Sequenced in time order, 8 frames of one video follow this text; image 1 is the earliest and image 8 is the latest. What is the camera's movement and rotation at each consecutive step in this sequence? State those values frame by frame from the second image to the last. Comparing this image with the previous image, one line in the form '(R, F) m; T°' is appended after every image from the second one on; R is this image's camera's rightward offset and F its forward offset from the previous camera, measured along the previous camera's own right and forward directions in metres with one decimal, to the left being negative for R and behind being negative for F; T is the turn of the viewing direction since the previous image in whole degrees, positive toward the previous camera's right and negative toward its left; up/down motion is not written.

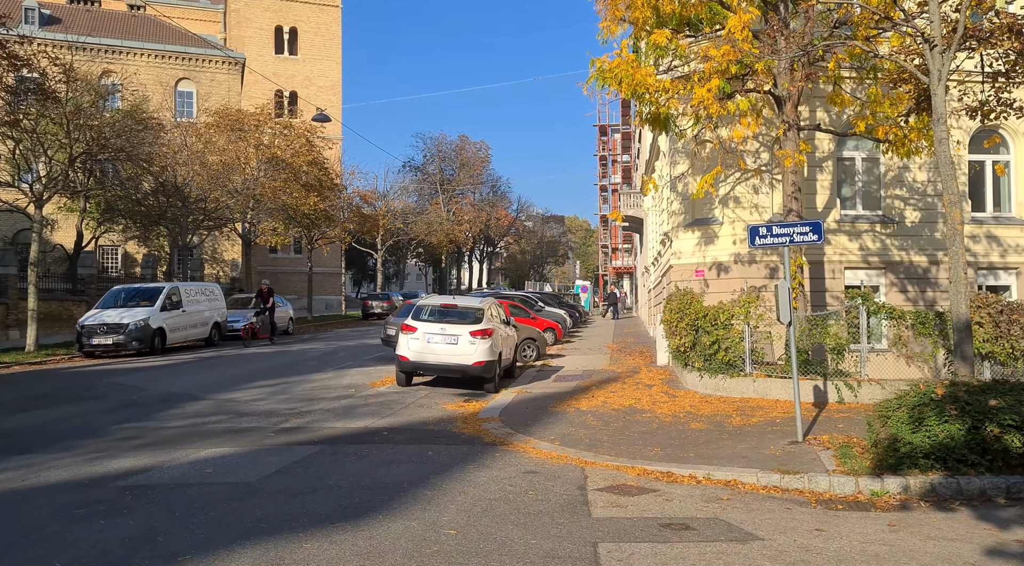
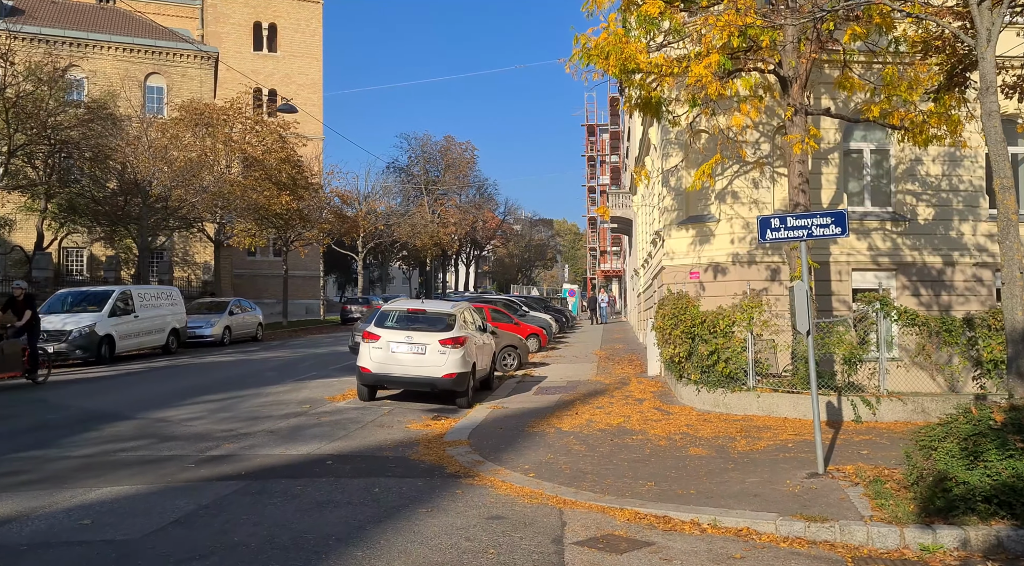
(+0.2, +1.4) m; +1°
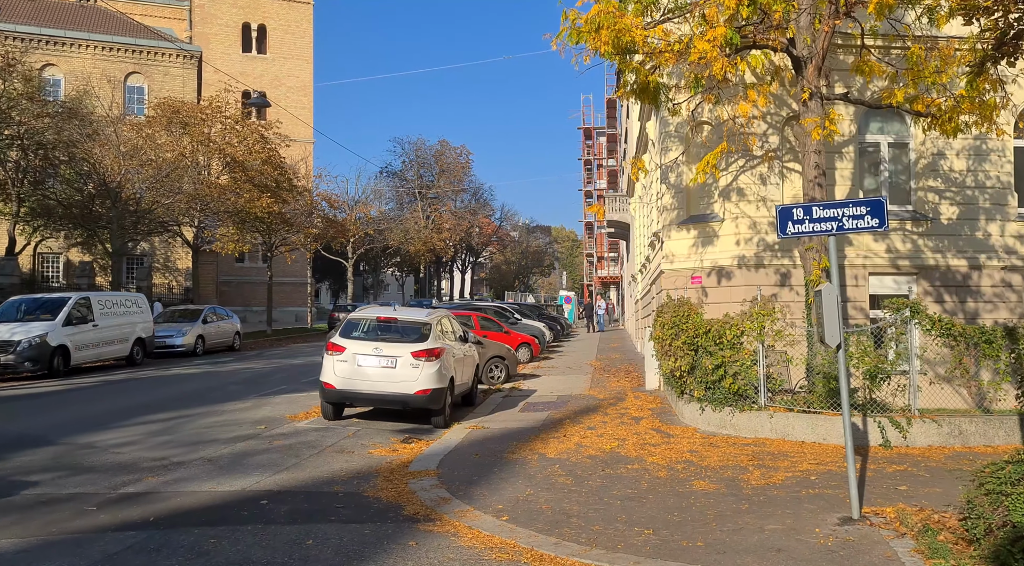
(+0.3, +1.2) m; 0°
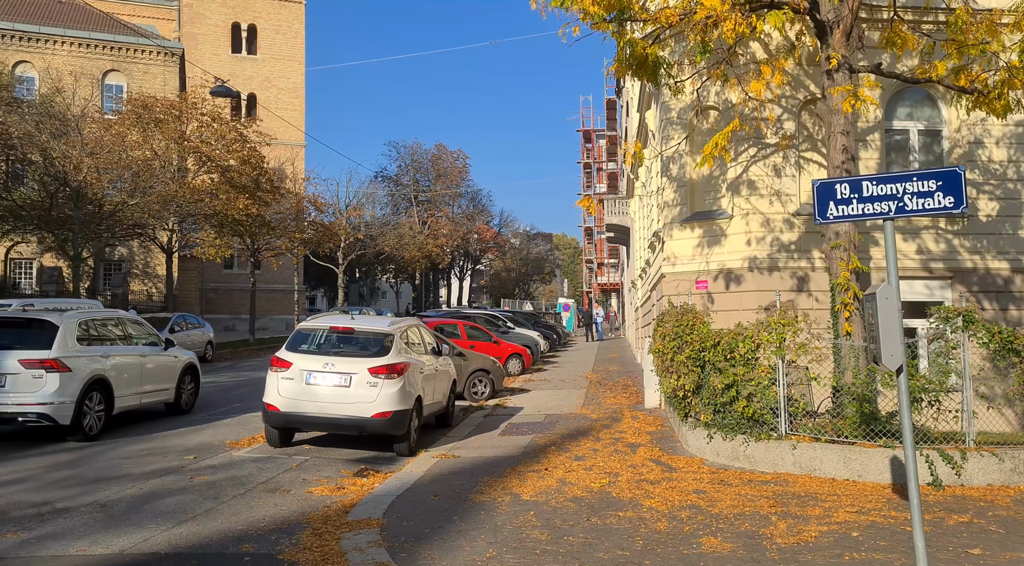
(+0.3, +1.5) m; 0°
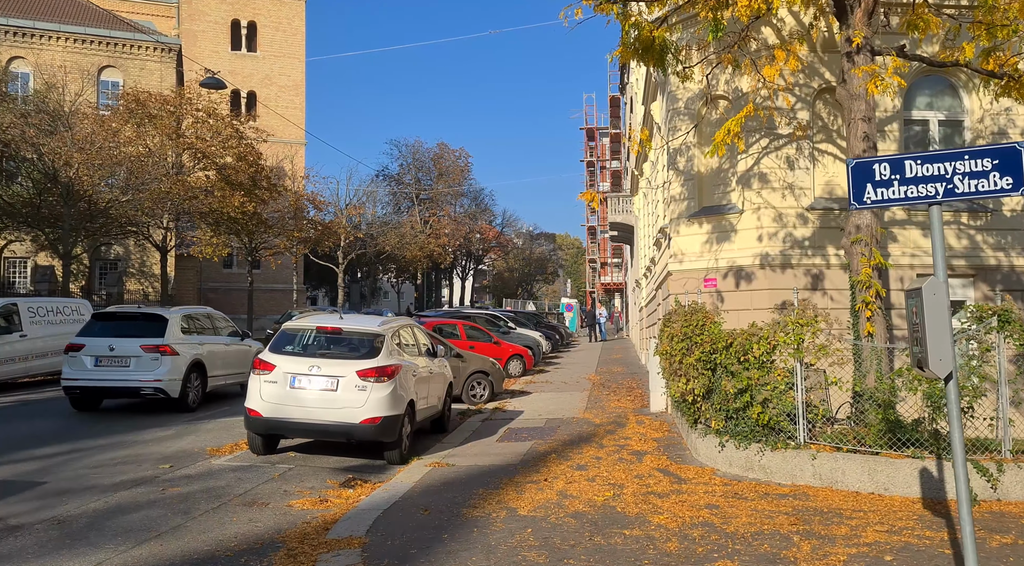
(+0.1, +0.6) m; 0°
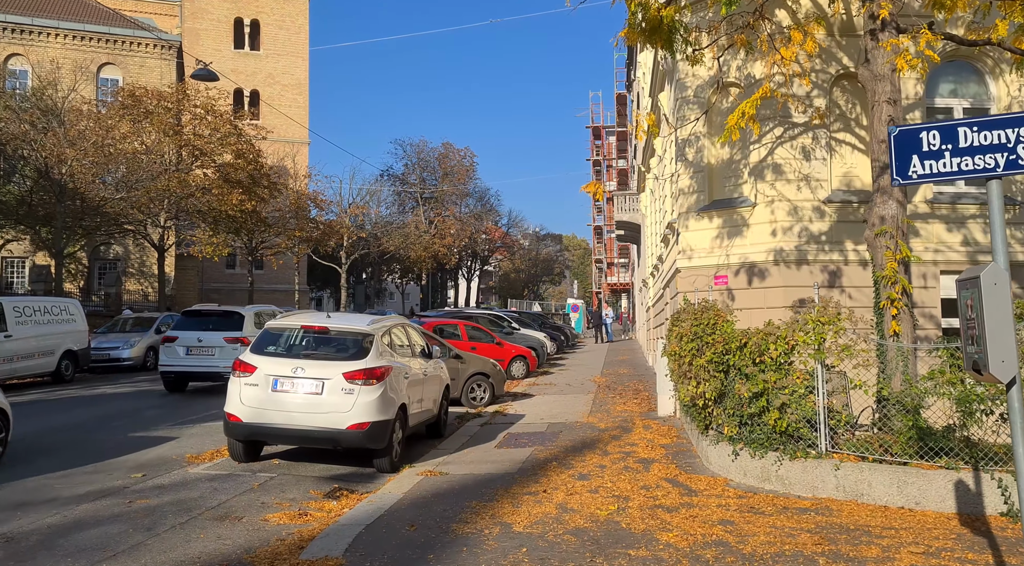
(+0.1, +0.6) m; -1°
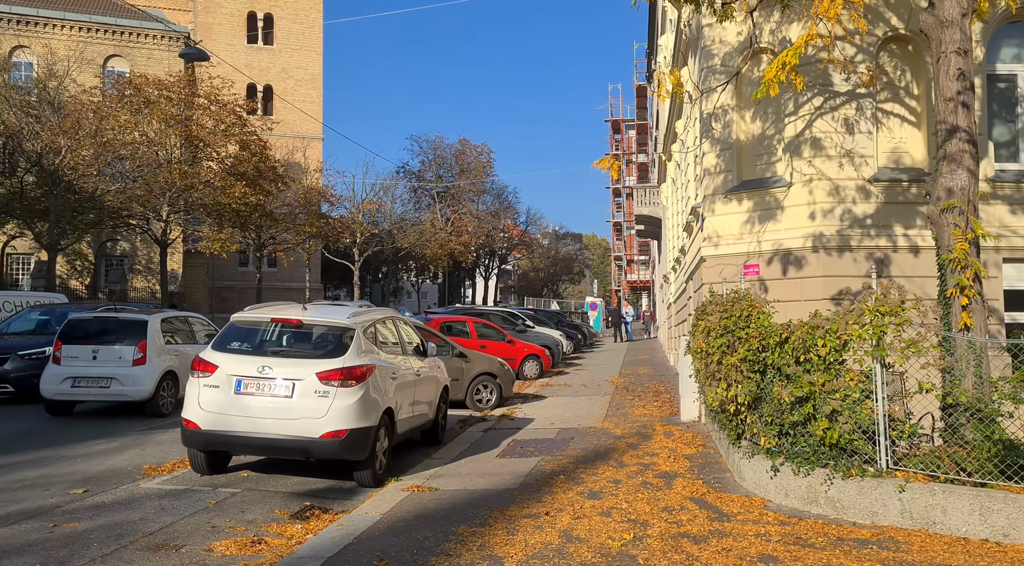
(+0.2, +1.1) m; -2°
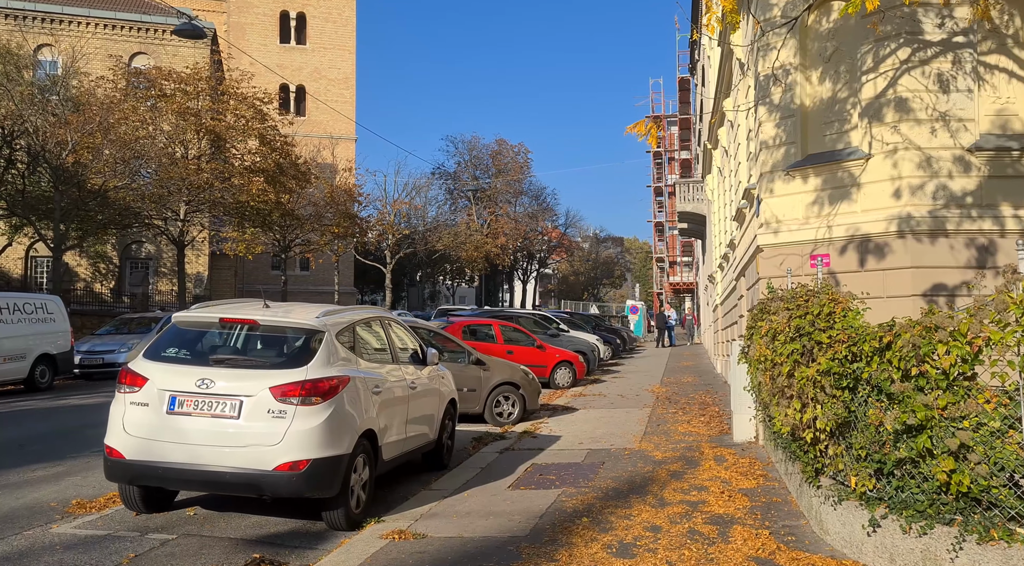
(+0.3, +1.5) m; -3°
